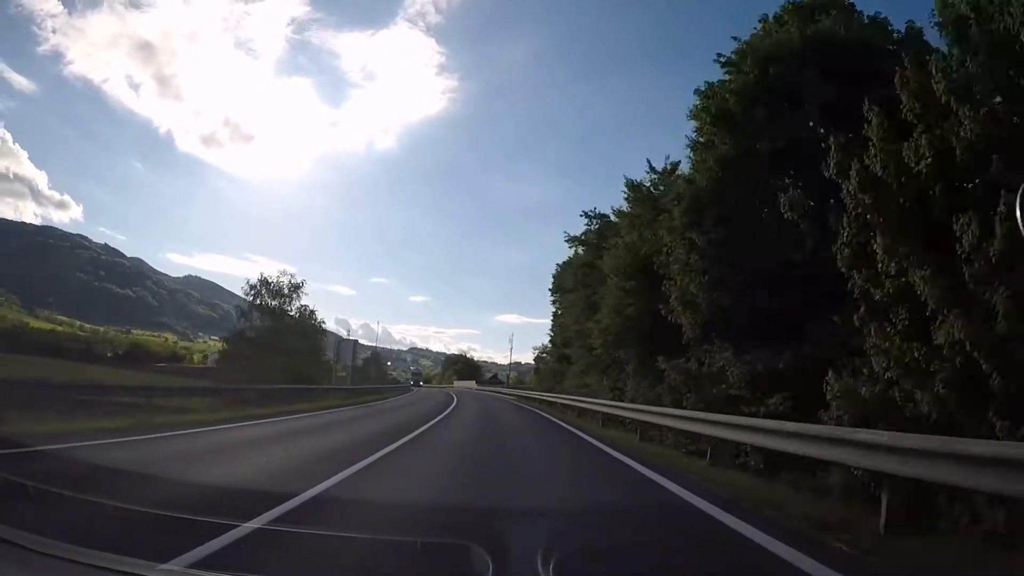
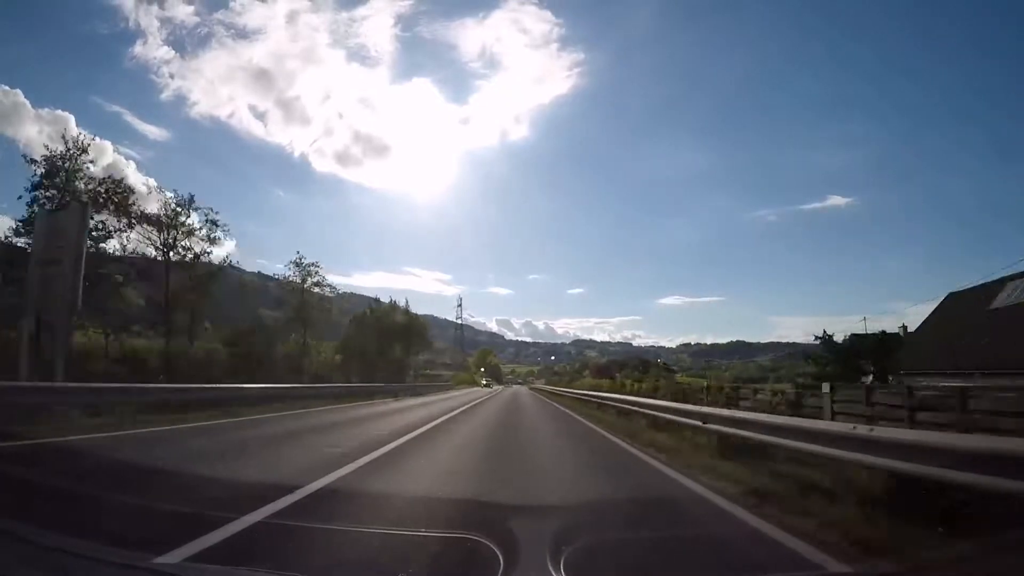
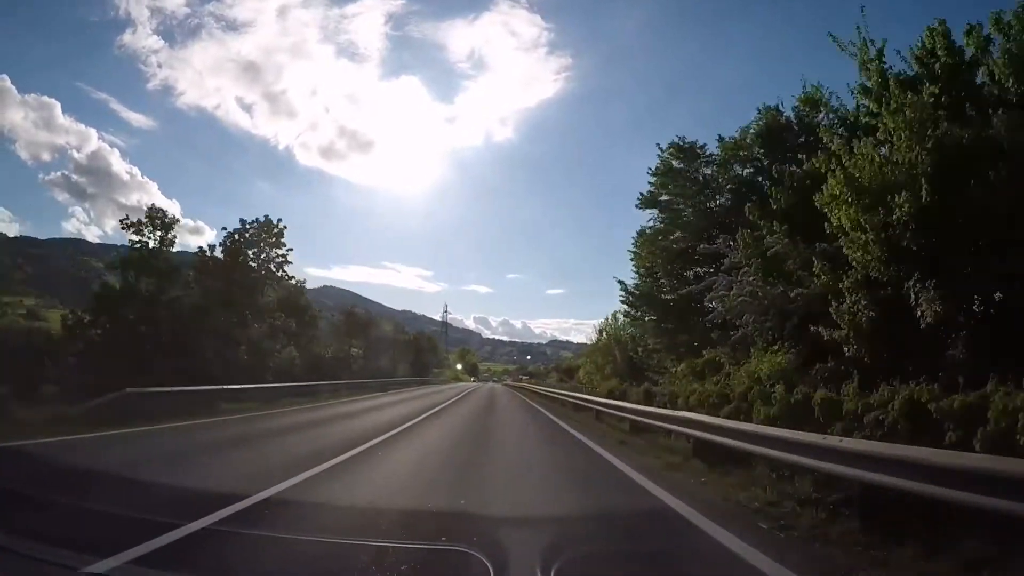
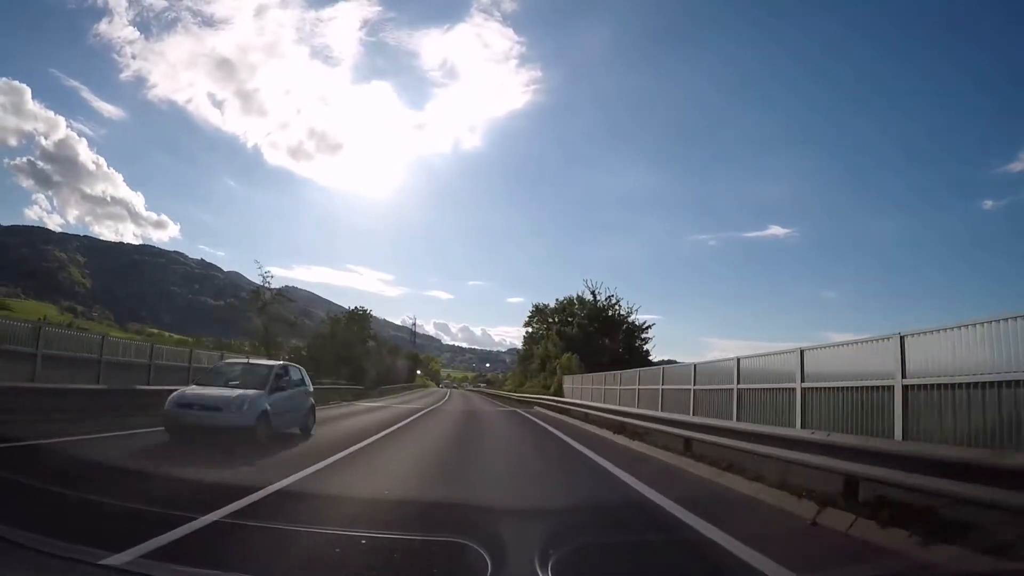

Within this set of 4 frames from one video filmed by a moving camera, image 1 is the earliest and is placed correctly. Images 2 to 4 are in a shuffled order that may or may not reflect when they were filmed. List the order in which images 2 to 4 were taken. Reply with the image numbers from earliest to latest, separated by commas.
4, 3, 2
